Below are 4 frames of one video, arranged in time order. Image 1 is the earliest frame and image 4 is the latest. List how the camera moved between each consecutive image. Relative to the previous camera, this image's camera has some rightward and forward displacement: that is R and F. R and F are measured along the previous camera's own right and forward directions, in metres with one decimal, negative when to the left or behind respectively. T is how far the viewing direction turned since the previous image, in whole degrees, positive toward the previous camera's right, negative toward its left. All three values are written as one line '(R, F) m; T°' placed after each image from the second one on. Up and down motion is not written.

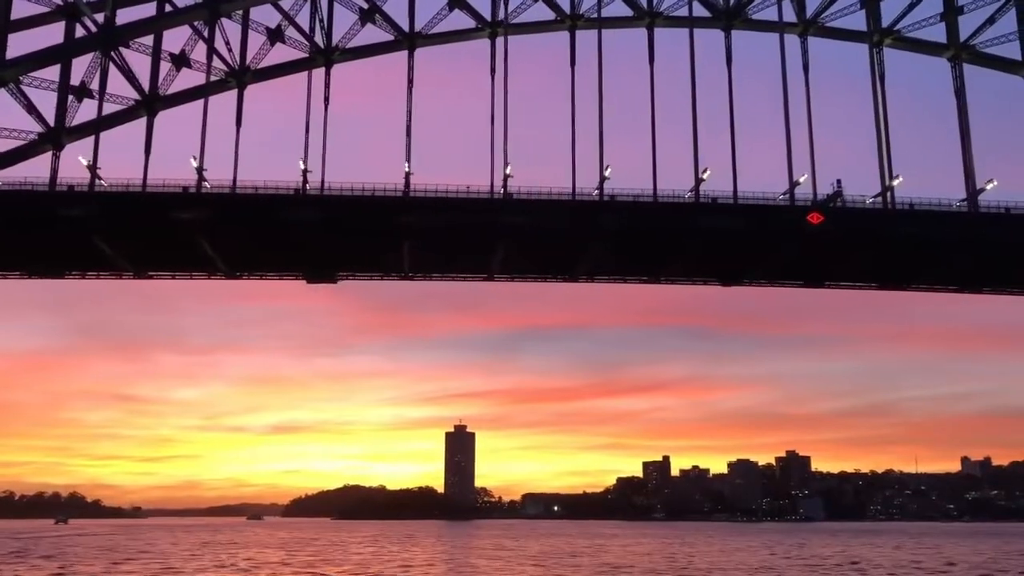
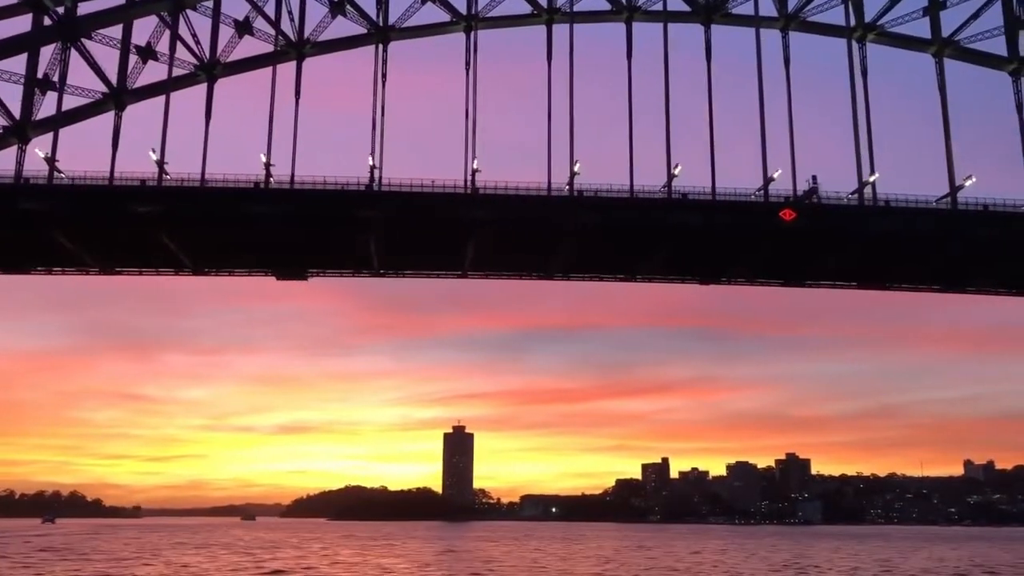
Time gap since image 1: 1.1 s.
(+1.6, +0.8) m; 0°
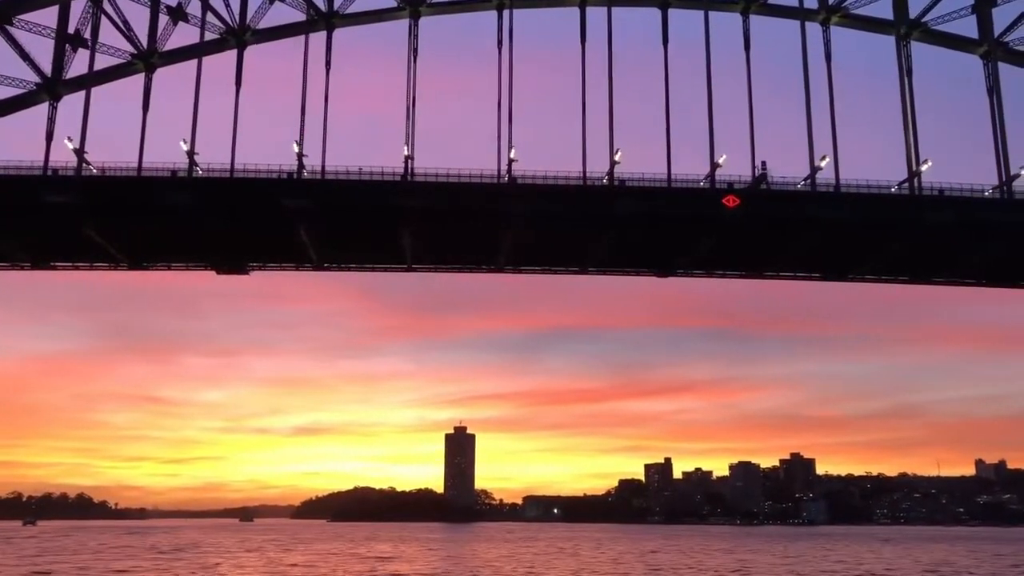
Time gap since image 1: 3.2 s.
(+3.2, +1.6) m; -1°
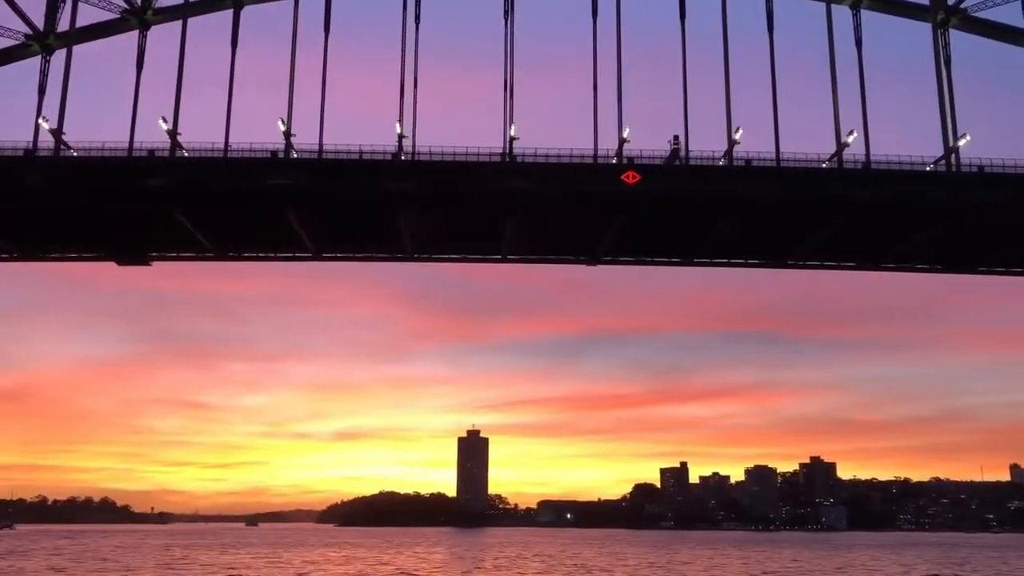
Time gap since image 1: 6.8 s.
(+5.5, +2.9) m; -2°
